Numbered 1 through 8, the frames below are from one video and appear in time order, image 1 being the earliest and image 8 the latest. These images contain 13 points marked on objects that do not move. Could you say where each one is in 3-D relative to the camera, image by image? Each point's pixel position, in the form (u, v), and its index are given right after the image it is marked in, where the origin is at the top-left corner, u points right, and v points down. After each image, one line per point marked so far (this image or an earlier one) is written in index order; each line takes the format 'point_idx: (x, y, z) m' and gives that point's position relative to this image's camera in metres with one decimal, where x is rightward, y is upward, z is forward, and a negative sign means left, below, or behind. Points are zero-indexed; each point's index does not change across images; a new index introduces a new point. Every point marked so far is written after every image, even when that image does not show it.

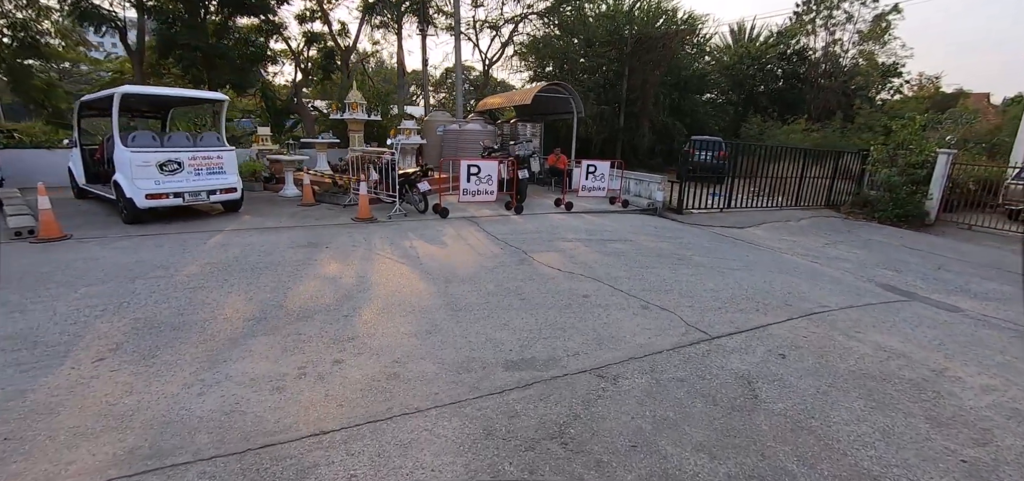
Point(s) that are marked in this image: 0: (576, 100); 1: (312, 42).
0: (+1.8, +3.9, +12.3) m
1: (-6.9, +6.9, +15.3) m
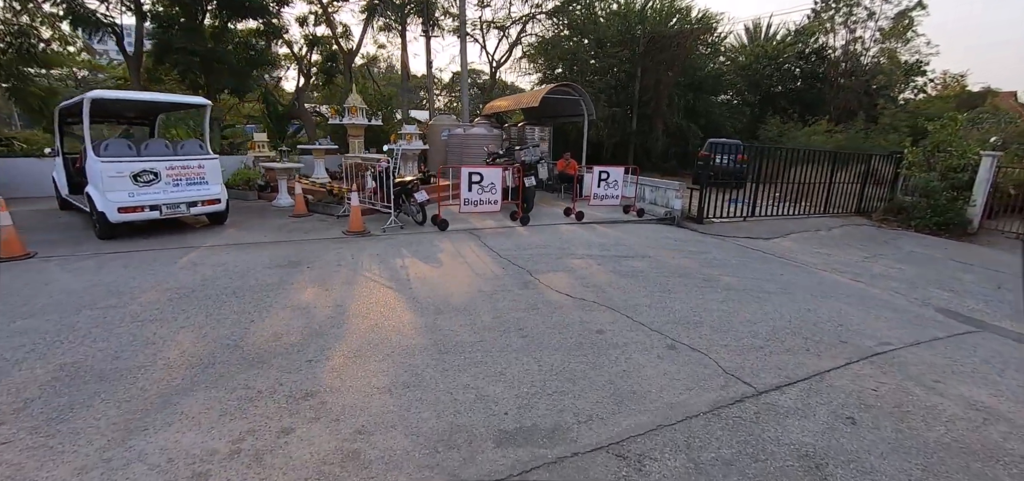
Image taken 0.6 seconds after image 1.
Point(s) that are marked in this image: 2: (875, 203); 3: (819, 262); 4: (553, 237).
0: (+2.0, +3.7, +11.6) m
1: (-6.7, +6.6, +14.8) m
2: (+9.7, +1.0, +11.8) m
3: (+4.7, -0.3, +6.7) m
4: (+0.6, +0.1, +6.7) m
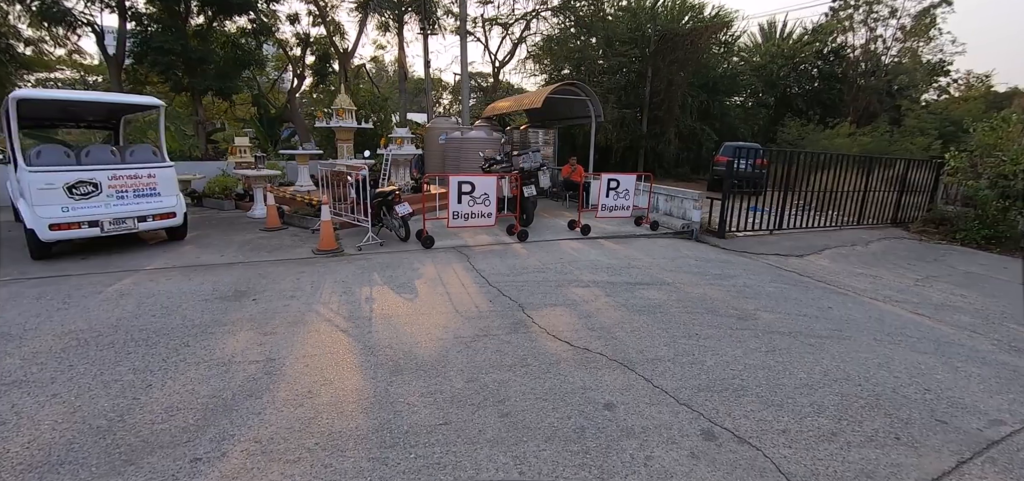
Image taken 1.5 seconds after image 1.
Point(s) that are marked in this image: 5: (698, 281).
0: (+2.0, +3.4, +10.7) m
1: (-6.6, +6.3, +14.1) m
2: (+9.8, +0.7, +10.7) m
3: (+4.6, -0.6, +5.7) m
4: (+0.6, -0.2, +5.8) m
5: (+2.1, -0.5, +5.0) m
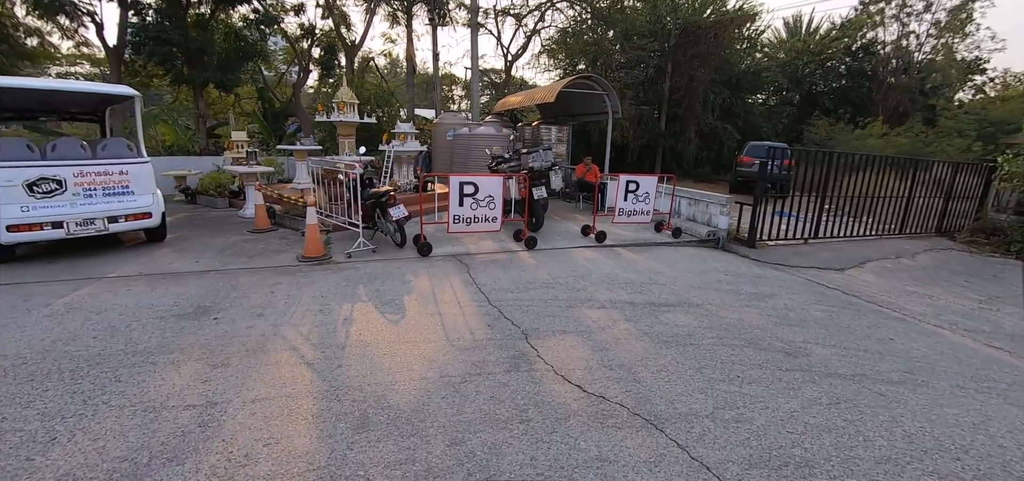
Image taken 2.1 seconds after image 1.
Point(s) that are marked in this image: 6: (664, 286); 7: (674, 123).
0: (+2.2, +3.2, +10.0) m
1: (-6.2, +6.3, +13.6) m
2: (+10.0, +0.4, +9.8) m
3: (+4.7, -0.8, +5.0) m
4: (+0.6, -0.3, +5.1) m
5: (+2.2, -0.6, +4.3) m
6: (+1.6, -0.5, +4.7) m
7: (+6.1, +4.4, +16.5) m
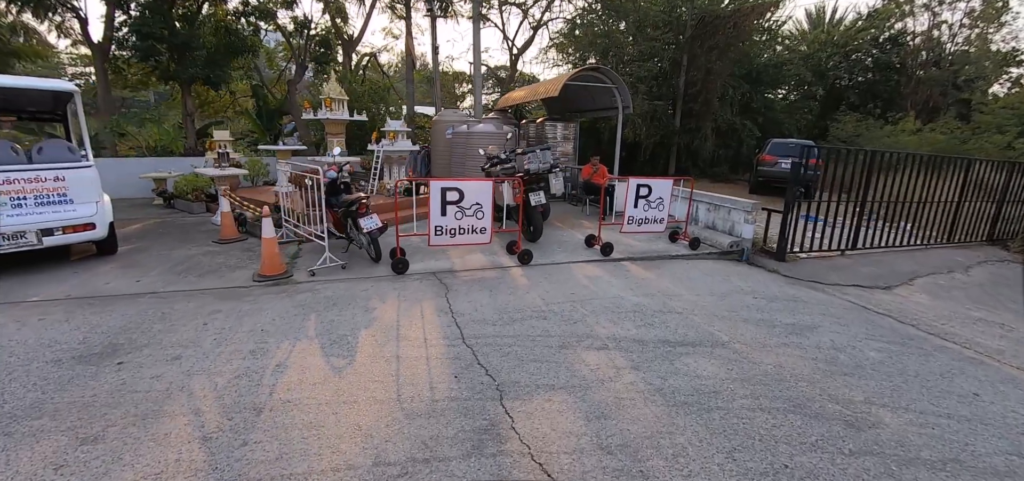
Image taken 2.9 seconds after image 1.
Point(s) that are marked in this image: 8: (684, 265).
0: (+2.2, +3.1, +9.1) m
1: (-6.1, +6.2, +13.0) m
2: (+10.0, +0.3, +8.7) m
3: (+4.5, -1.0, +4.1) m
4: (+0.5, -0.5, +4.4) m
5: (+2.0, -0.8, +3.5) m
6: (+1.5, -0.7, +3.8) m
7: (+6.3, +4.3, +15.5) m
8: (+2.2, -0.3, +5.5) m
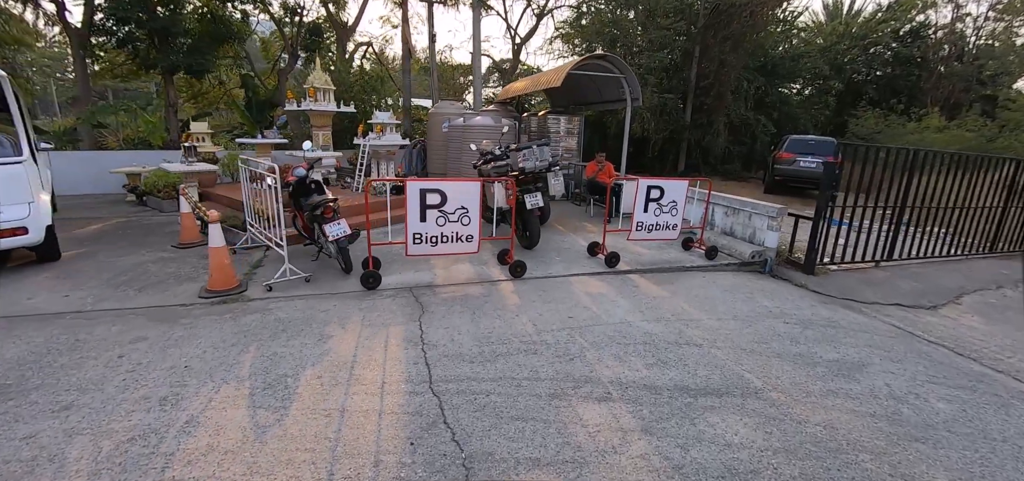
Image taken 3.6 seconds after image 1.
0: (+2.2, +3.0, +8.4) m
1: (-6.0, +6.3, +12.3) m
2: (+9.9, +0.1, +8.0) m
3: (+4.4, -1.1, +3.4) m
4: (+0.4, -0.6, +3.7) m
5: (+1.9, -0.9, +2.8) m
6: (+1.4, -0.8, +3.2) m
7: (+6.4, +4.3, +14.7) m
8: (+2.1, -0.4, +4.8) m
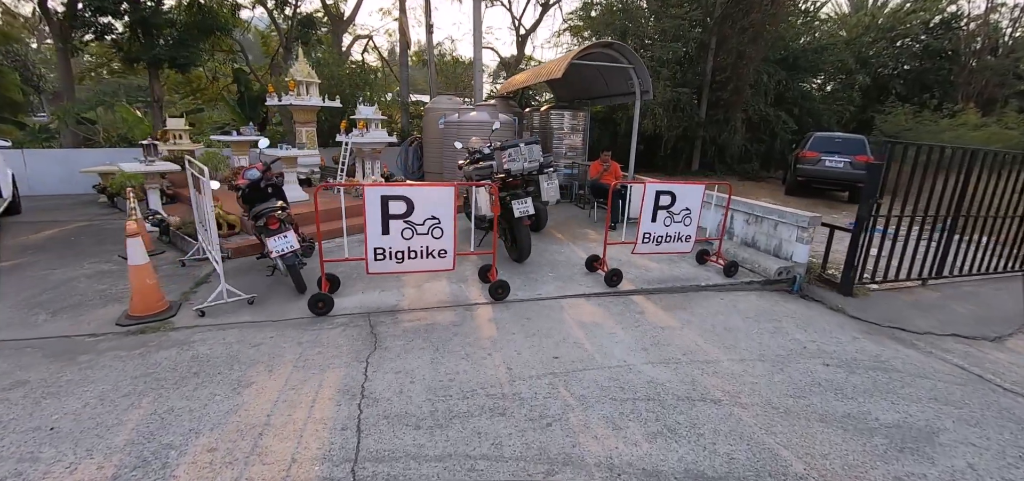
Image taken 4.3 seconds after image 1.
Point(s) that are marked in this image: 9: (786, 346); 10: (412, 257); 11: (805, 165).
0: (+2.2, +2.9, +7.7) m
1: (-5.9, +6.2, +11.7) m
2: (+9.9, -0.1, +7.0) m
3: (+4.2, -1.3, +2.6) m
4: (+0.2, -0.7, +3.0) m
5: (+1.7, -1.1, +2.1) m
6: (+1.2, -0.9, +2.5) m
7: (+6.5, +4.1, +13.9) m
8: (+1.9, -0.6, +4.1) m
9: (+2.0, -0.8, +3.3) m
10: (-0.8, -0.1, +3.8) m
11: (+7.0, +1.8, +10.5) m
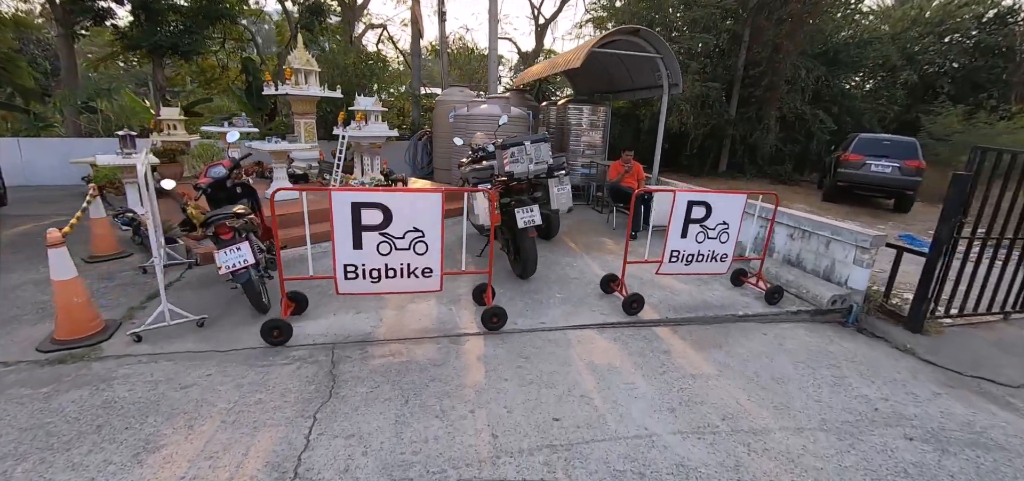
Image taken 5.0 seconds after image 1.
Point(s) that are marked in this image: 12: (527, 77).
0: (+2.4, +2.7, +6.9) m
1: (-5.4, +6.3, +11.3) m
2: (+10.0, -0.4, +6.0) m
3: (+4.1, -1.5, +1.8) m
4: (+0.2, -0.9, +2.4) m
5: (+1.6, -1.3, +1.4) m
6: (+1.1, -1.1, +1.8) m
7: (+7.0, +3.9, +12.9) m
8: (+1.9, -0.7, +3.4) m
9: (+2.0, -1.0, +2.6) m
10: (-0.8, -0.2, +3.2) m
11: (+7.3, +1.6, +9.6) m
12: (+0.3, +3.2, +8.5) m
